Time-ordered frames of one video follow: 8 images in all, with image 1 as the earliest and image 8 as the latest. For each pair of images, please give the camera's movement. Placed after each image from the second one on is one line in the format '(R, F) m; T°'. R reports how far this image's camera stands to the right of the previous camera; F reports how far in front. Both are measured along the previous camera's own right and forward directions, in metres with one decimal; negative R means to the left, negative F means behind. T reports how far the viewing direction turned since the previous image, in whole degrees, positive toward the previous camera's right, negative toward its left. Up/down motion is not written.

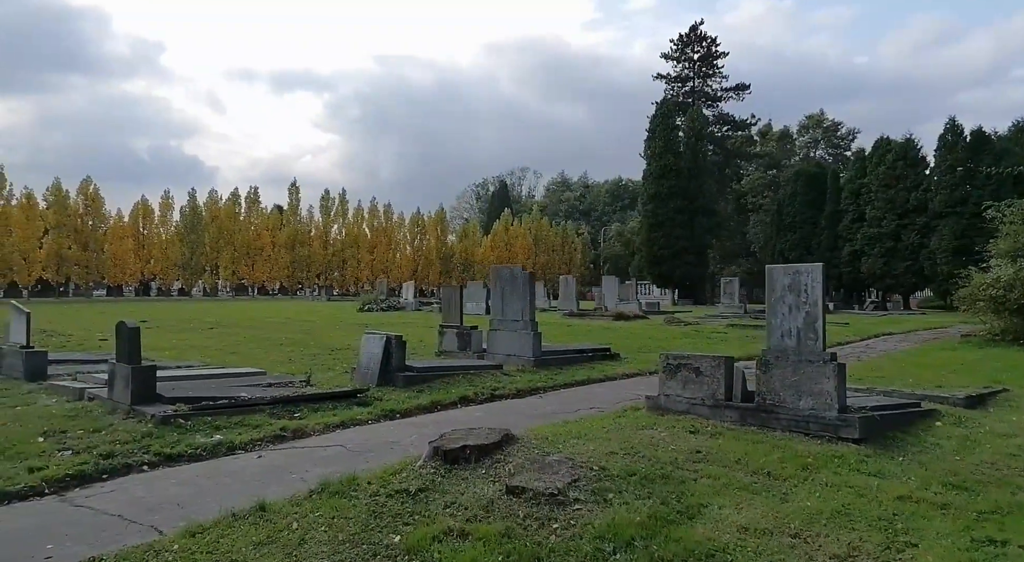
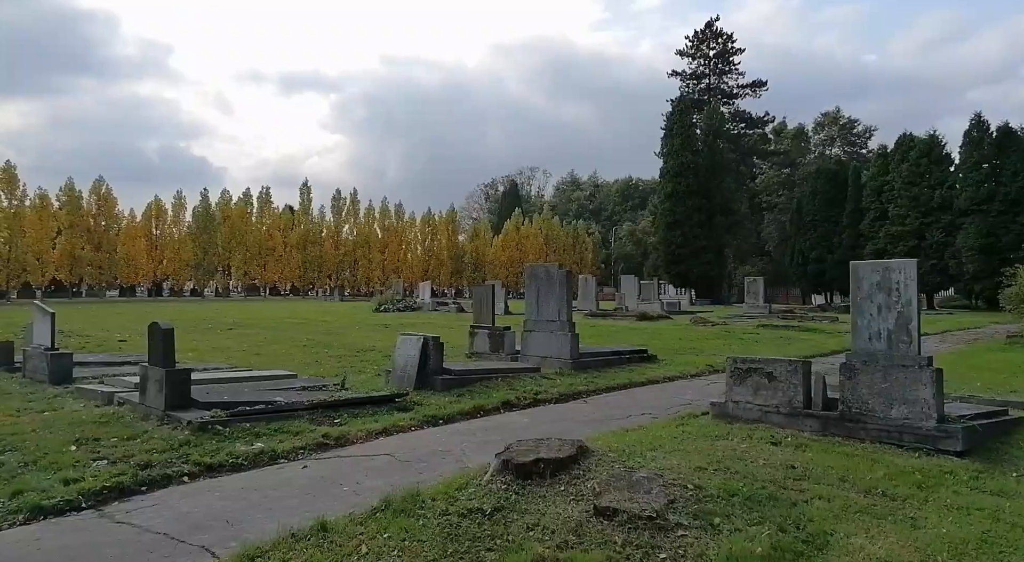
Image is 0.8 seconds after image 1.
(-0.4, +0.4) m; -1°
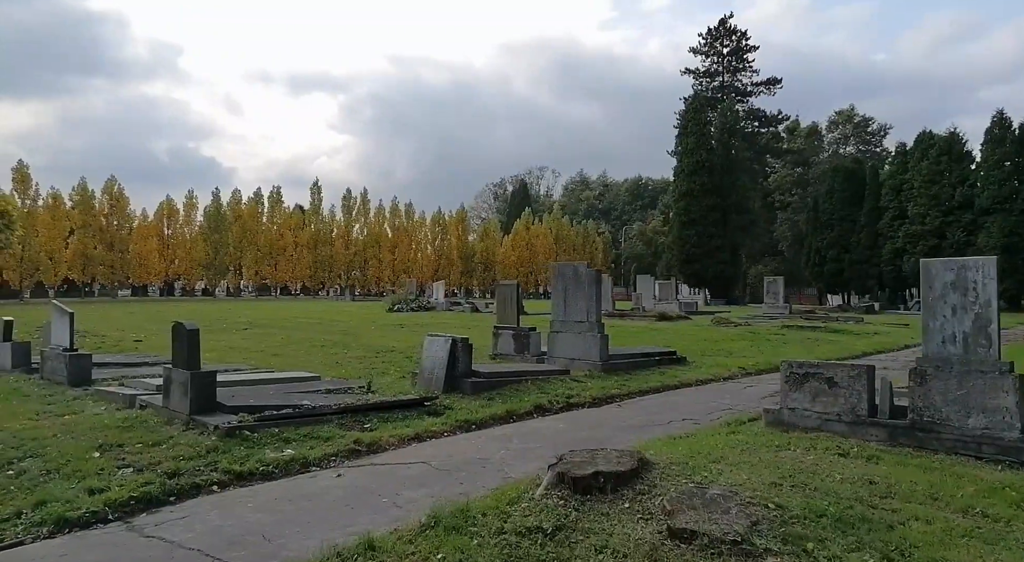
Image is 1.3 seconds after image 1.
(-0.3, +0.3) m; -1°
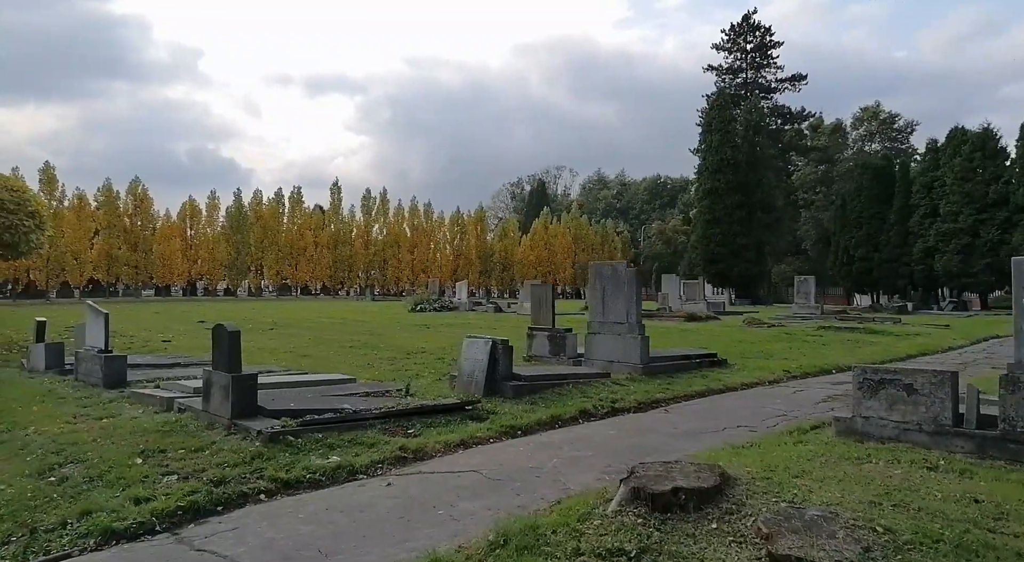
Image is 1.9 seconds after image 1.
(-0.3, +0.3) m; -1°
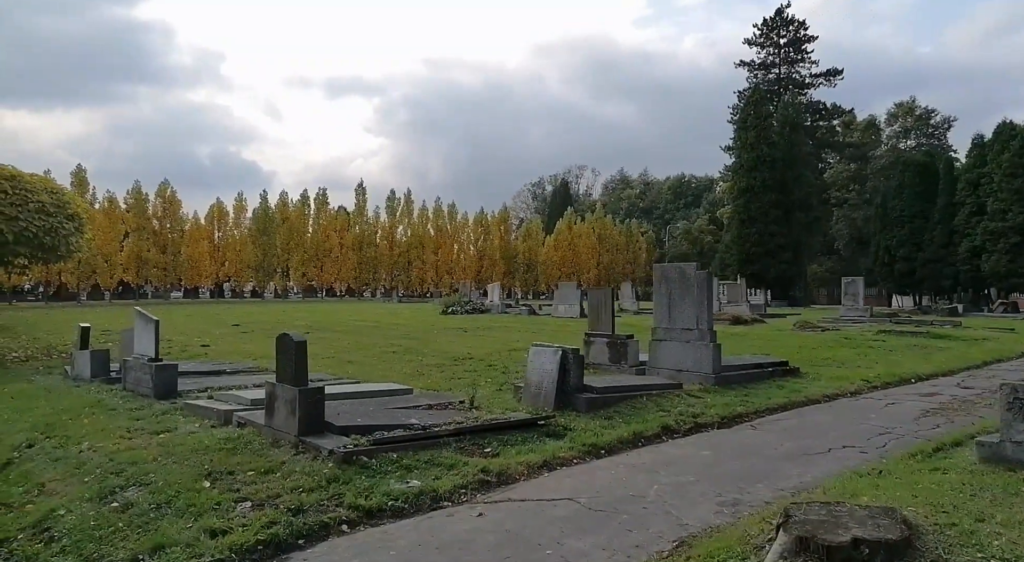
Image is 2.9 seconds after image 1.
(-0.6, +0.5) m; -2°
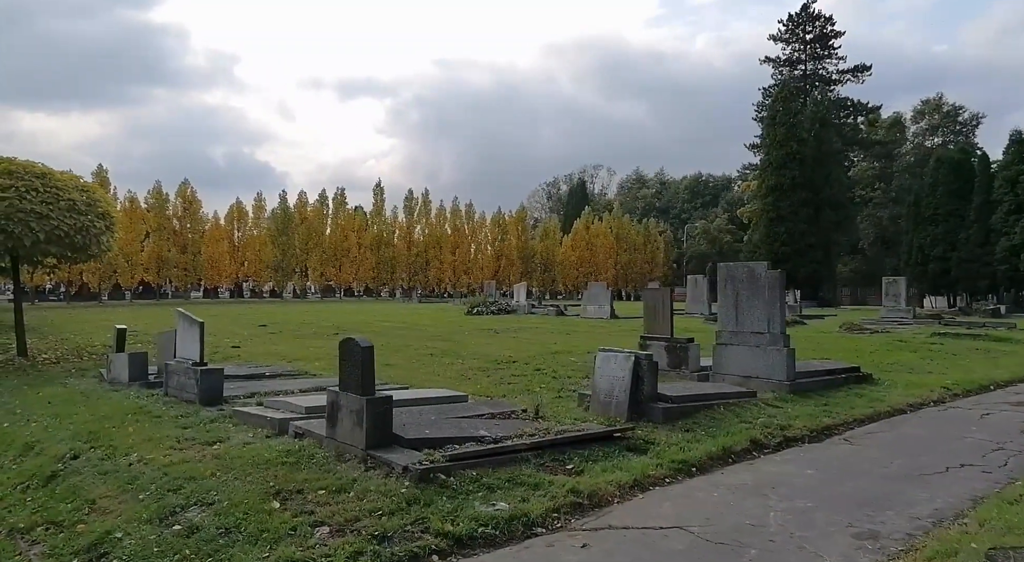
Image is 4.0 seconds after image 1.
(-0.6, +0.6) m; -1°
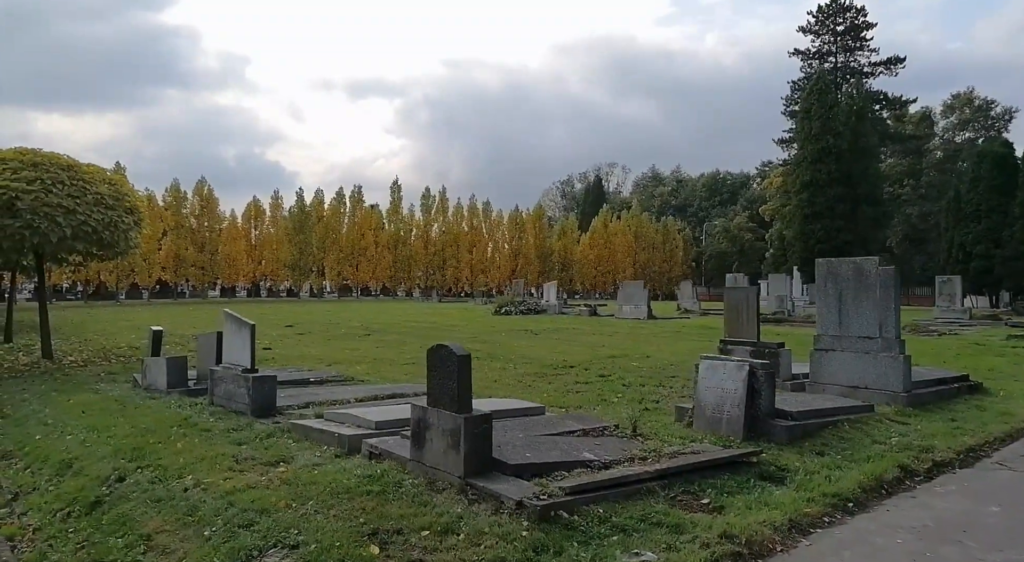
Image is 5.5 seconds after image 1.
(-0.8, +1.0) m; -1°
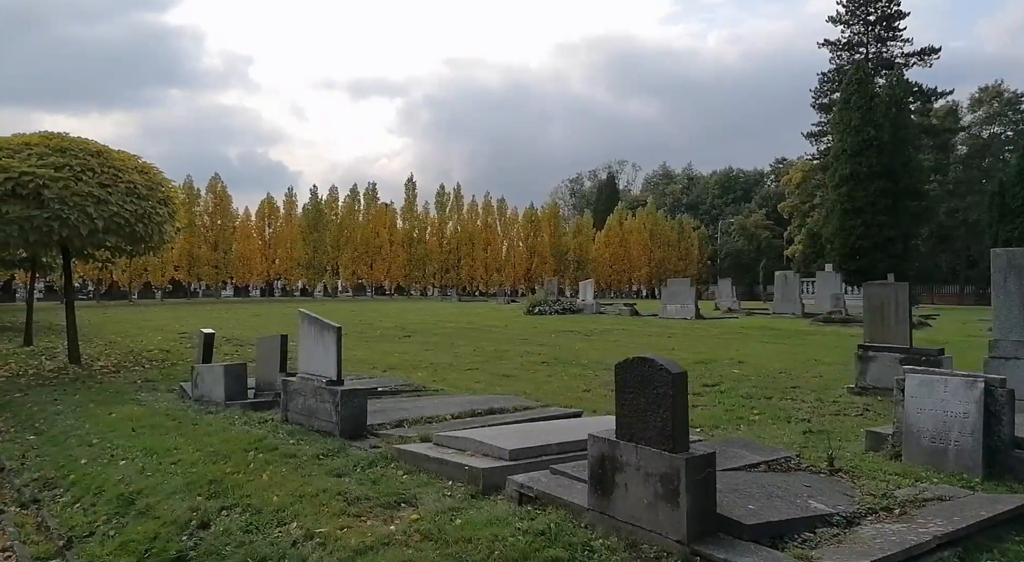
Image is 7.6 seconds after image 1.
(-1.3, +1.5) m; -1°
